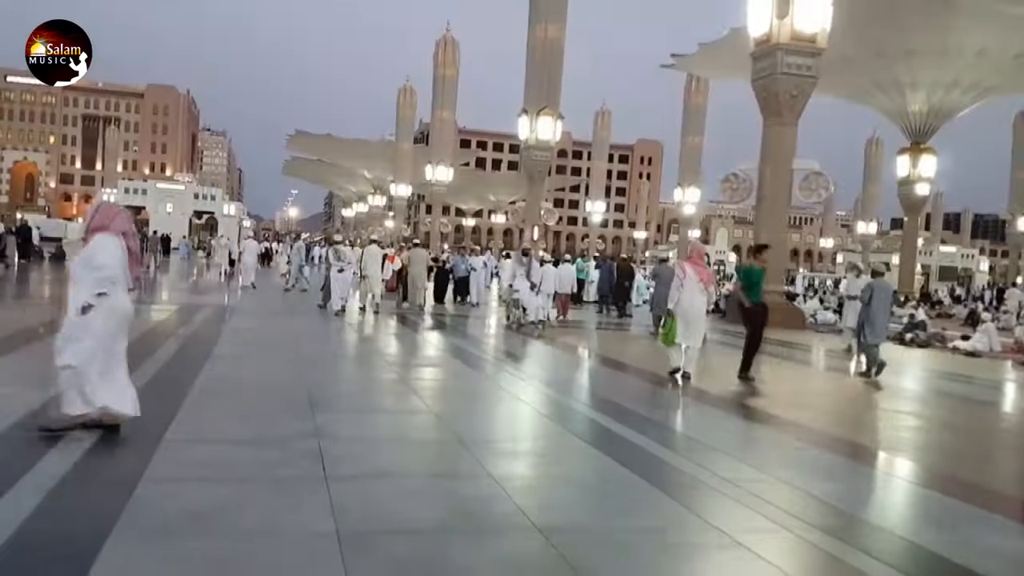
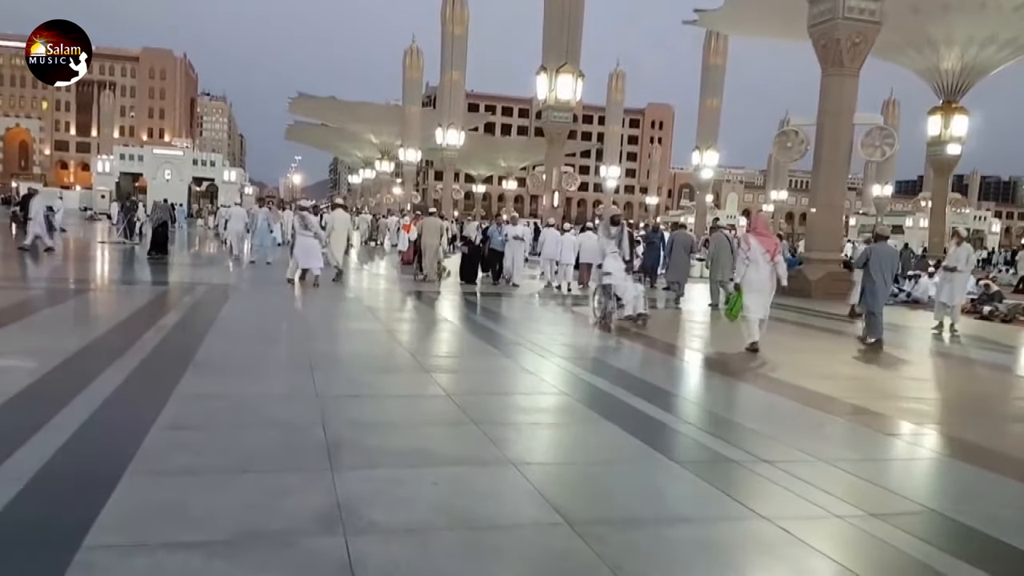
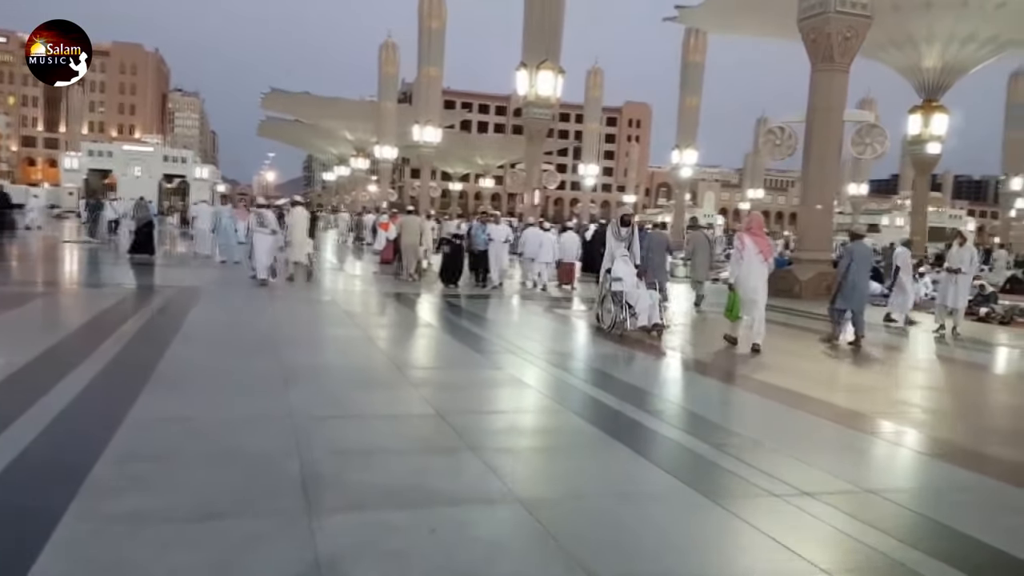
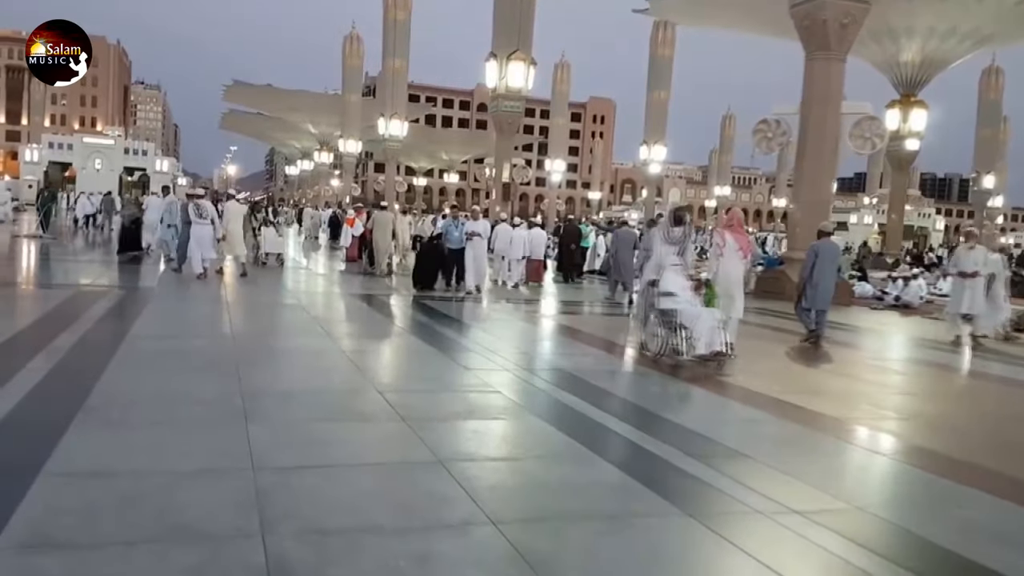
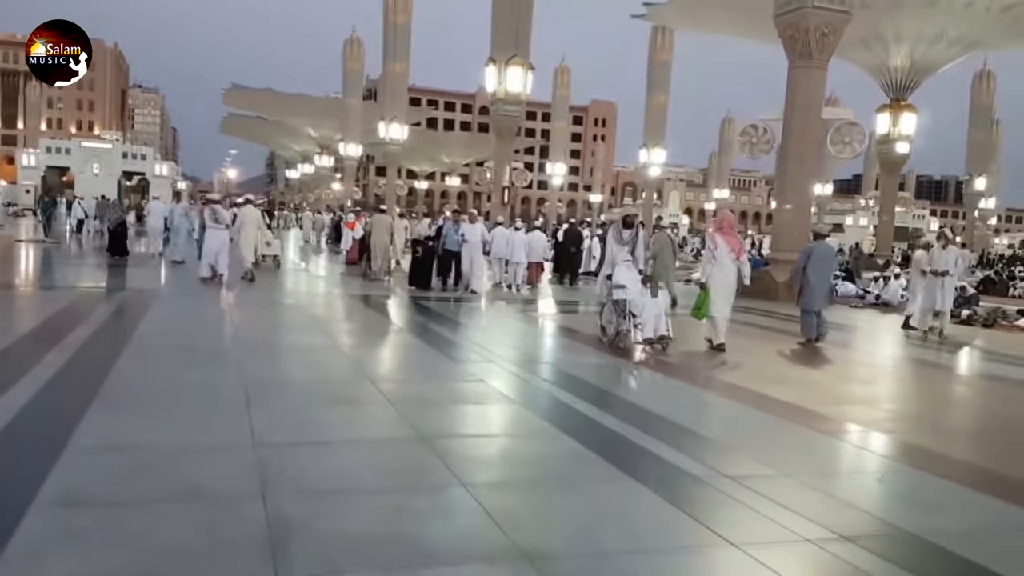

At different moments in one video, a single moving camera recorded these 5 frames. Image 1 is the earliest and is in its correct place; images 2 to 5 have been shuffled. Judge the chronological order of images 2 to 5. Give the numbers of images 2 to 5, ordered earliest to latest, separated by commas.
2, 3, 5, 4
